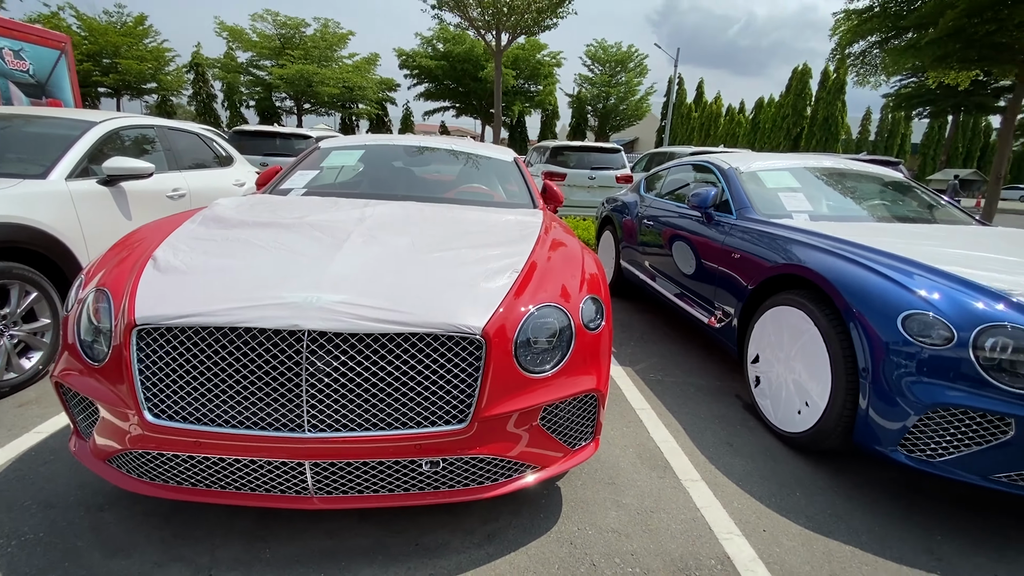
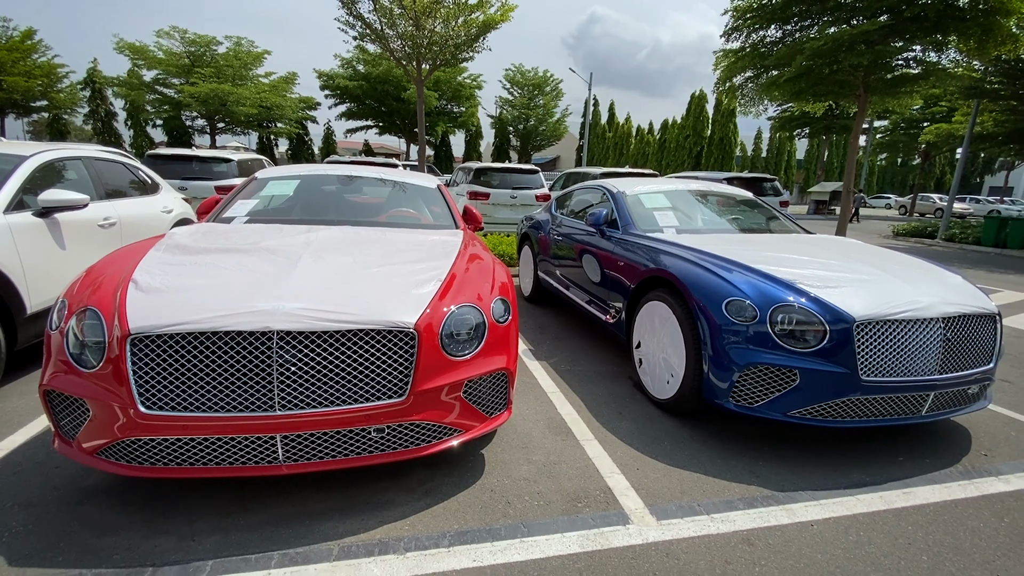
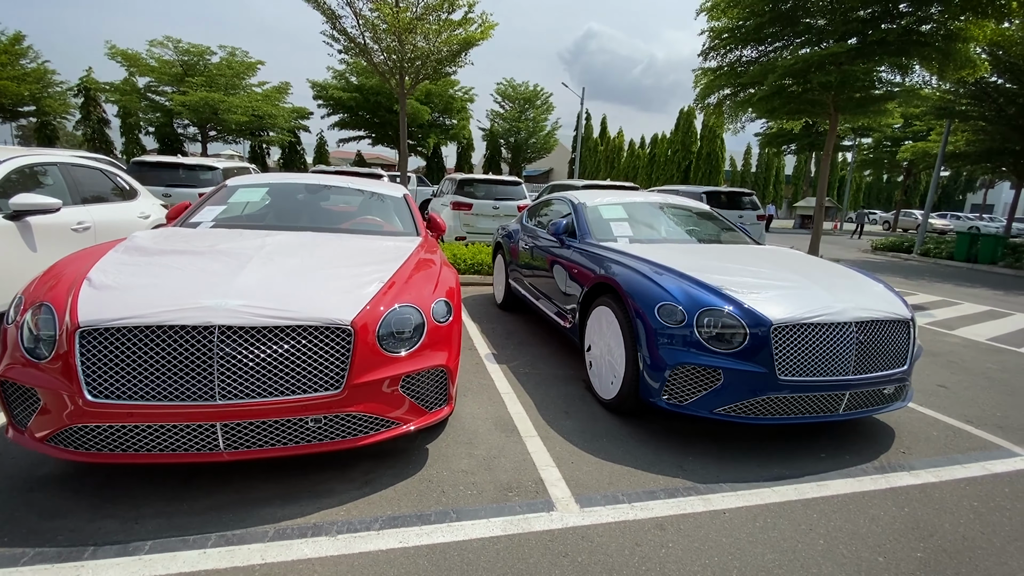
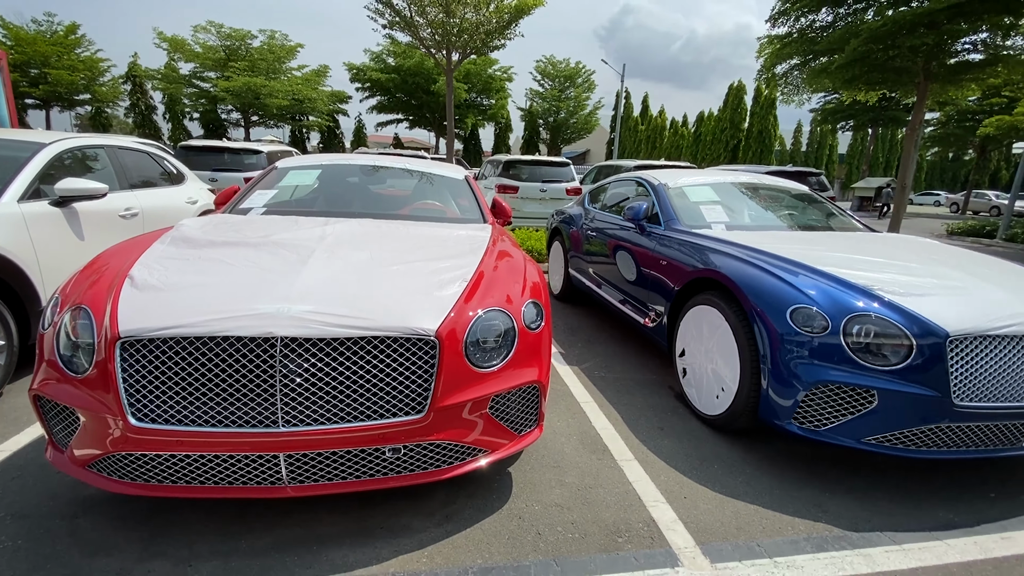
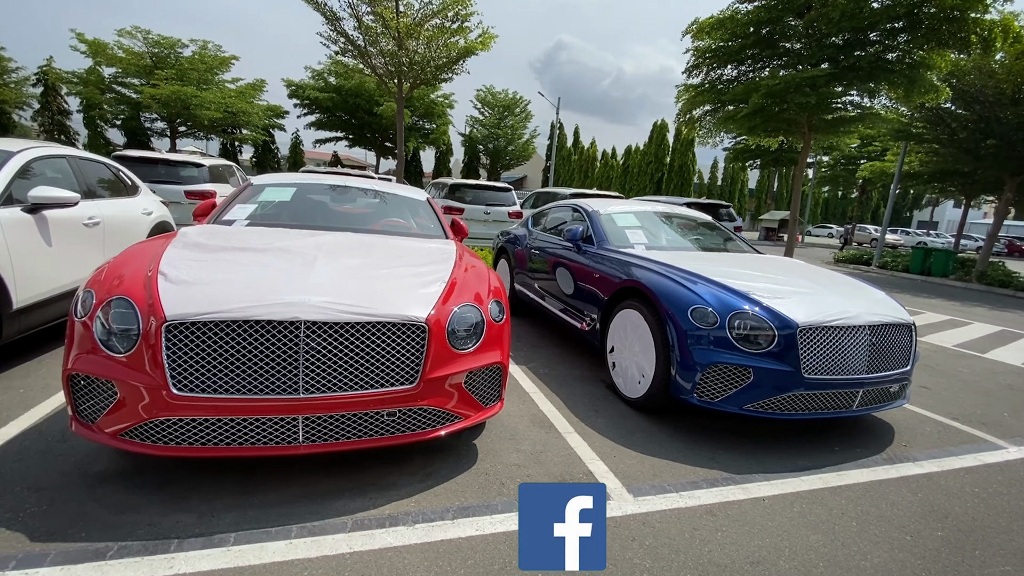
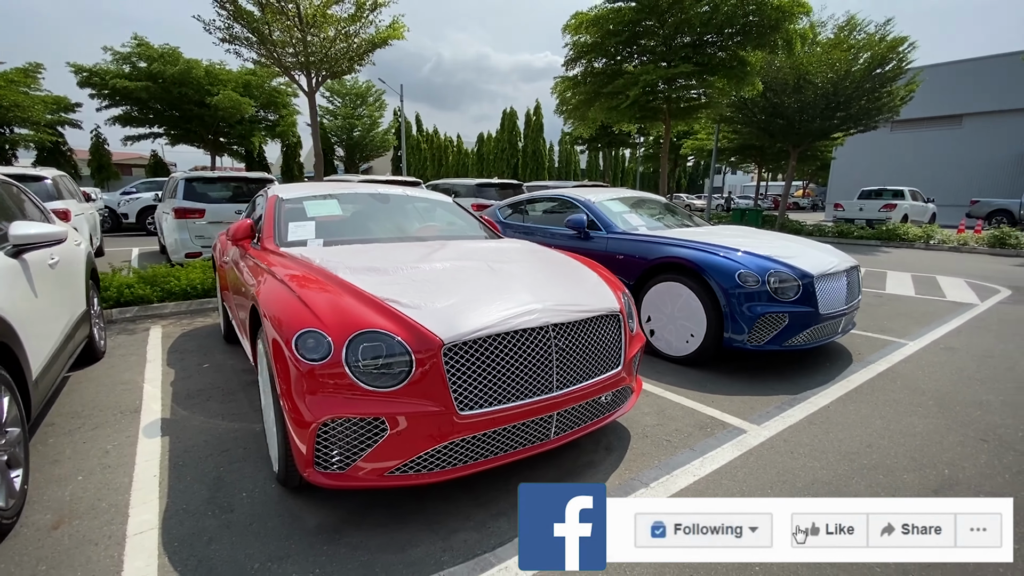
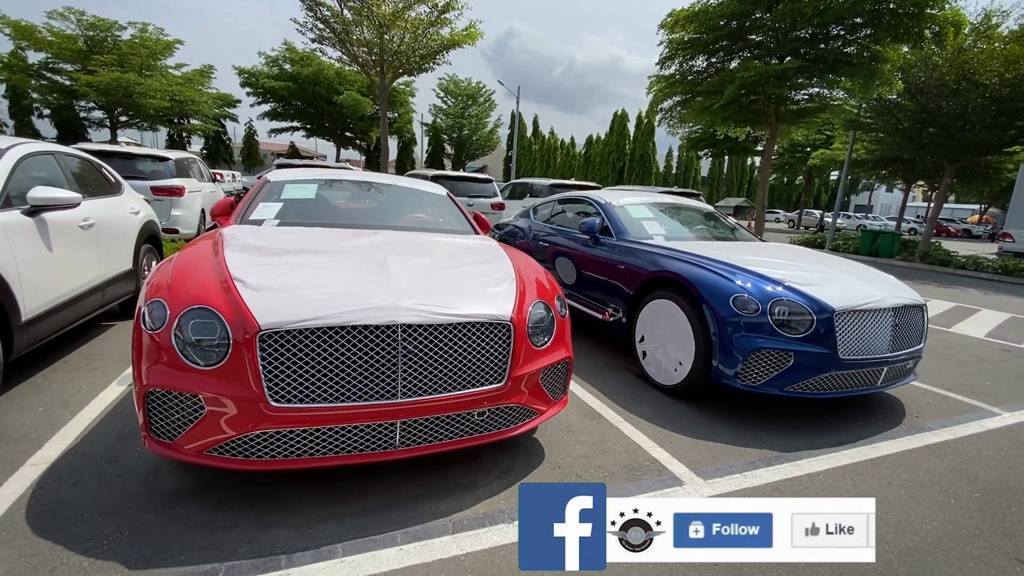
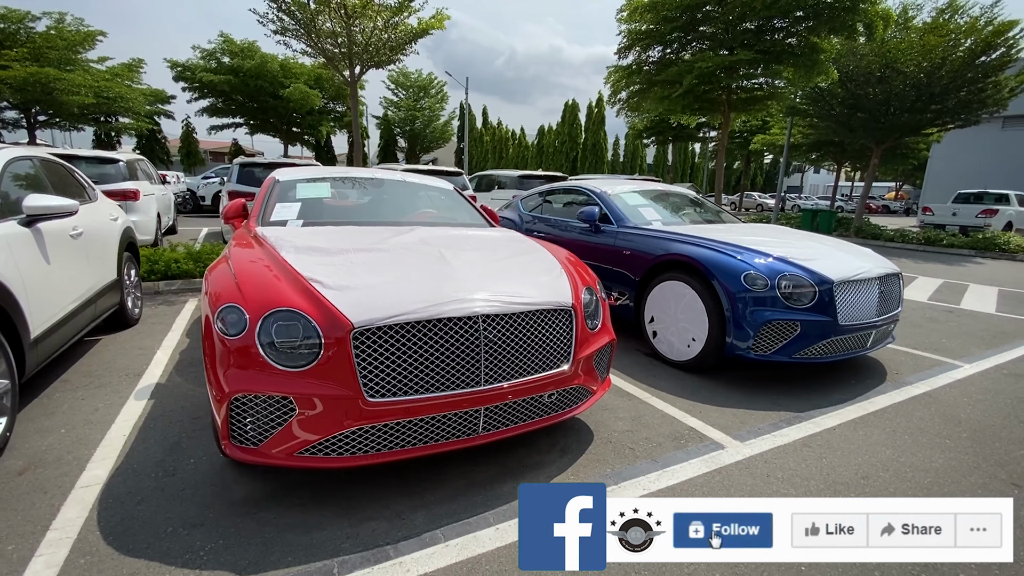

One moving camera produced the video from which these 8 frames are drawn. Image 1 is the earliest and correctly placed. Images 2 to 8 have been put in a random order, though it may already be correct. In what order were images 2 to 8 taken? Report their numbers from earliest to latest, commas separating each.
4, 2, 3, 5, 7, 8, 6
